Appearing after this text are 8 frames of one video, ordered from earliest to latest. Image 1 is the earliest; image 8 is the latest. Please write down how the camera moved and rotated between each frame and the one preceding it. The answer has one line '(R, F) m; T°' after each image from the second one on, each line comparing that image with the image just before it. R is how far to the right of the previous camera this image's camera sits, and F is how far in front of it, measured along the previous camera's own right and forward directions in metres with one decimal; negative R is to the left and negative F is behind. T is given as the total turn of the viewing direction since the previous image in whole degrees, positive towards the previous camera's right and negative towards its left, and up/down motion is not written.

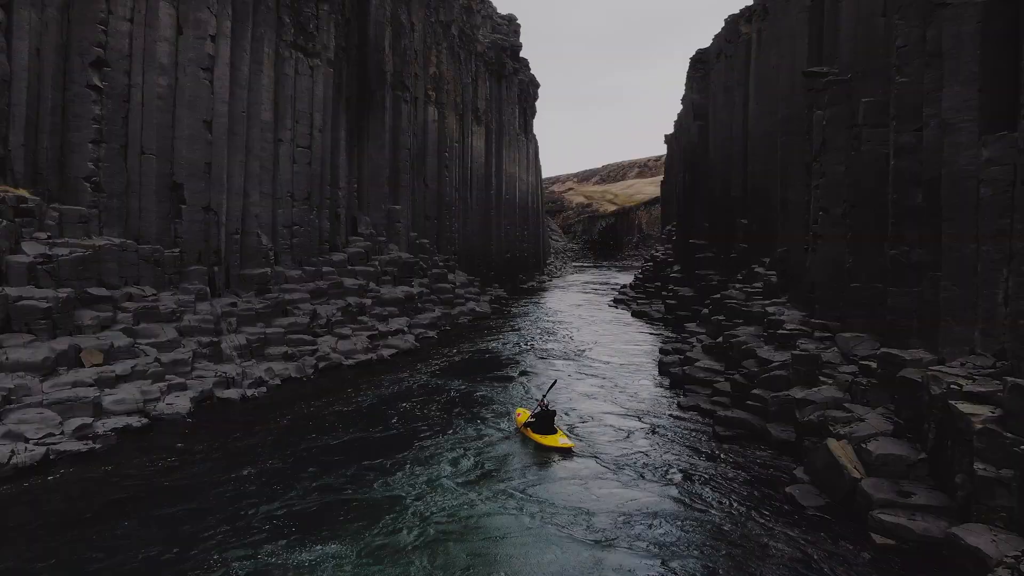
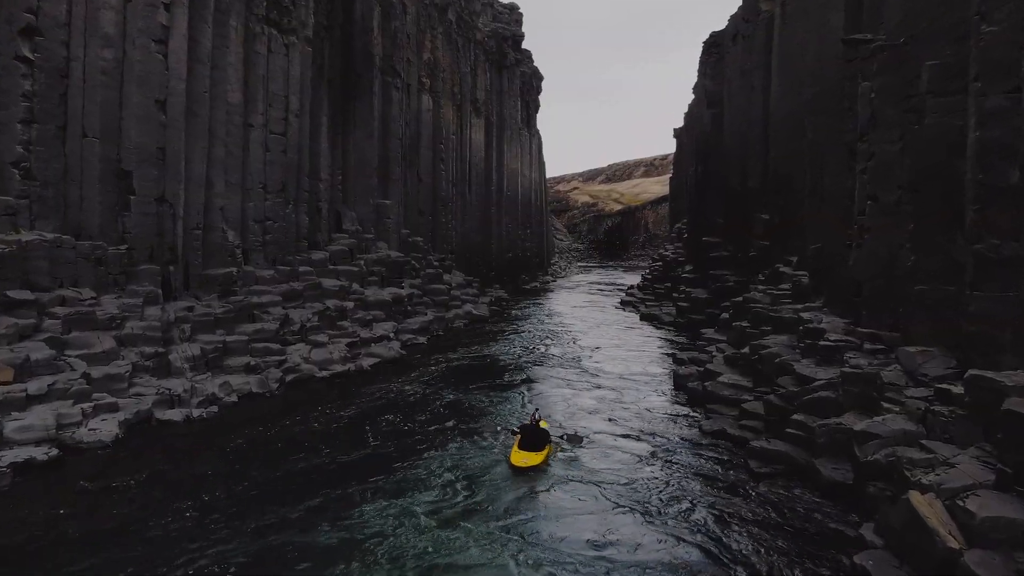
(+0.2, +1.9) m; 0°
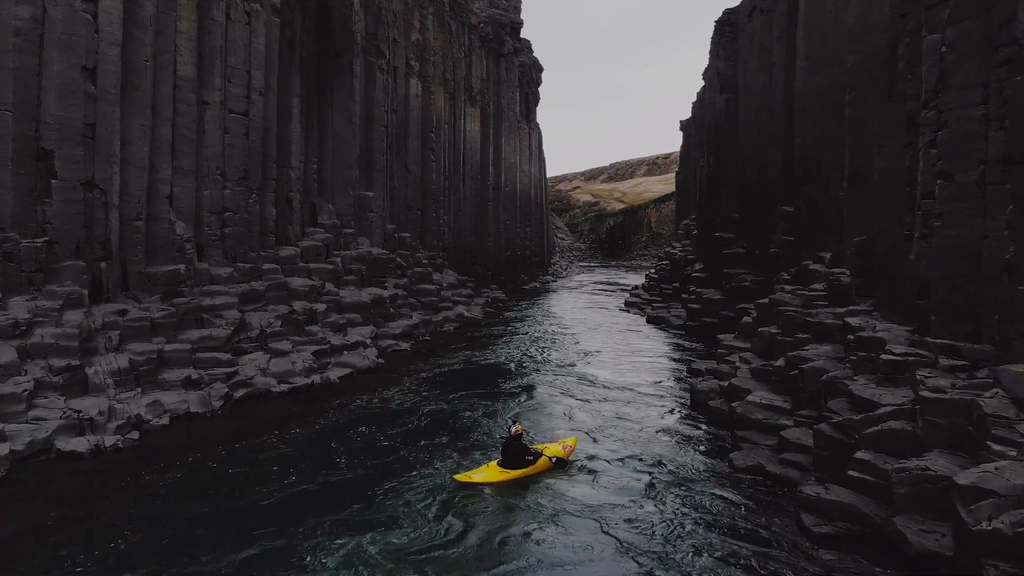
(+0.2, +2.0) m; 0°
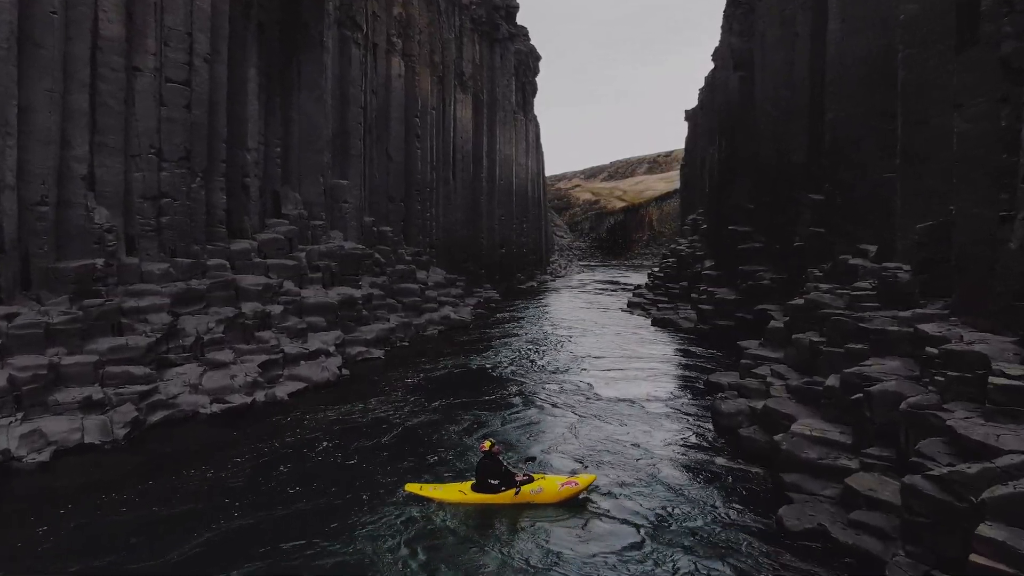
(+0.2, +2.2) m; 0°
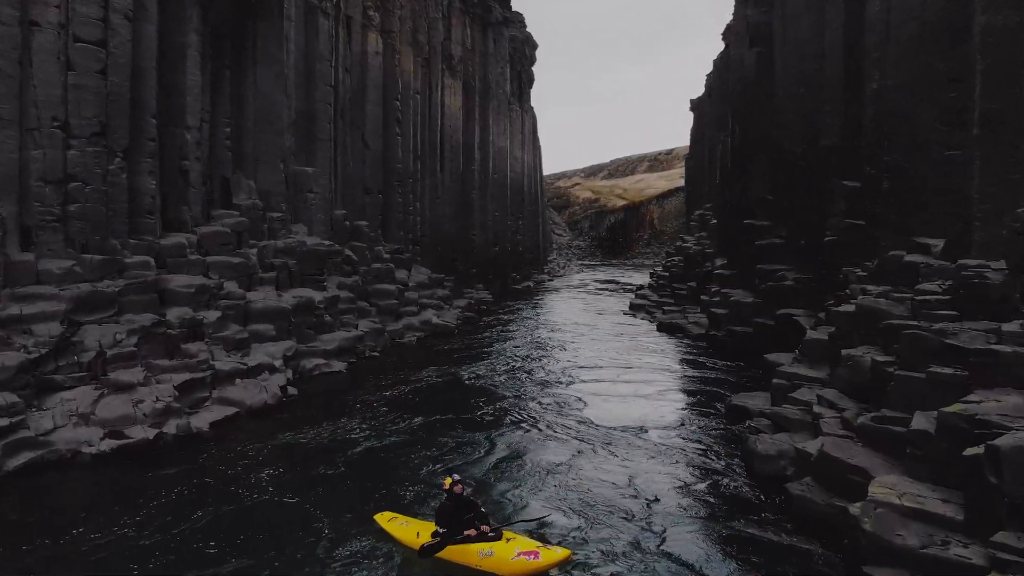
(+0.3, +2.2) m; 0°
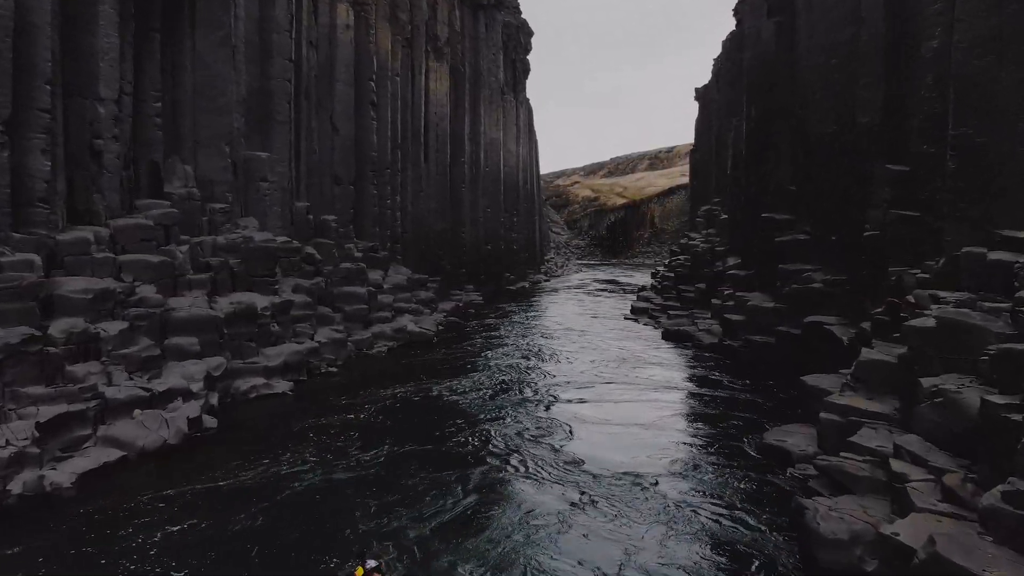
(+0.3, +2.2) m; 0°
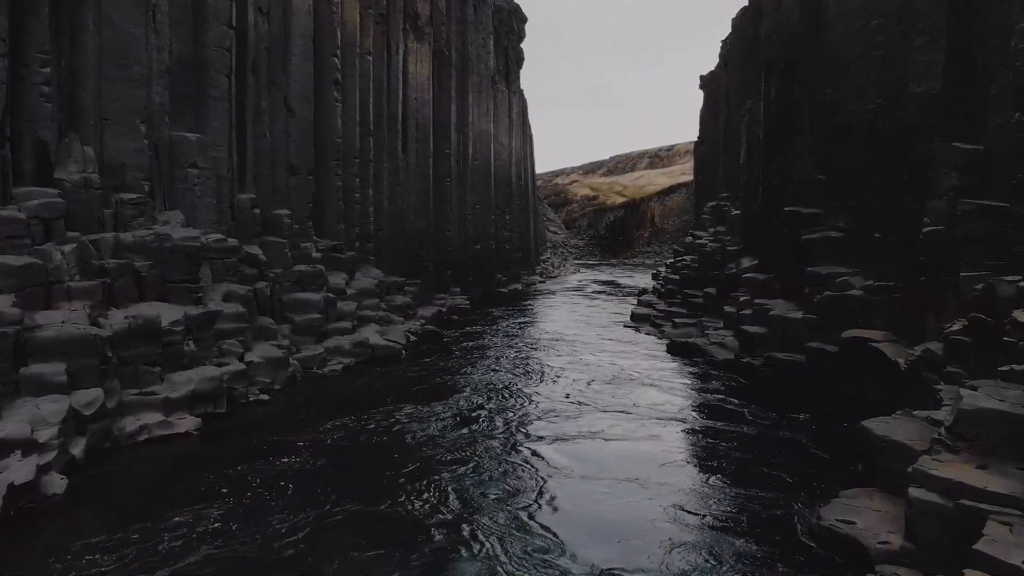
(+0.3, +2.3) m; 0°
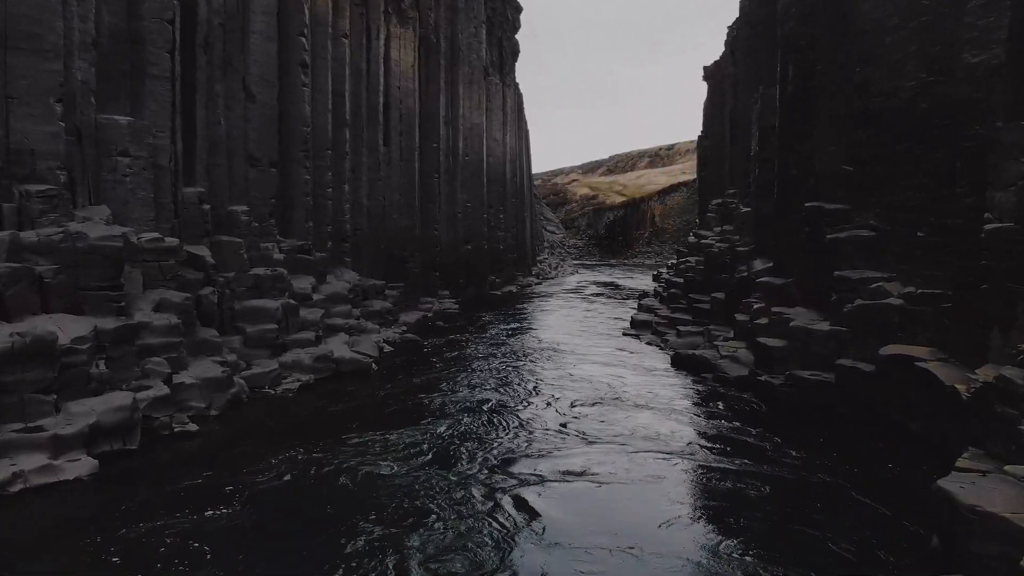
(+0.3, +1.6) m; 0°
